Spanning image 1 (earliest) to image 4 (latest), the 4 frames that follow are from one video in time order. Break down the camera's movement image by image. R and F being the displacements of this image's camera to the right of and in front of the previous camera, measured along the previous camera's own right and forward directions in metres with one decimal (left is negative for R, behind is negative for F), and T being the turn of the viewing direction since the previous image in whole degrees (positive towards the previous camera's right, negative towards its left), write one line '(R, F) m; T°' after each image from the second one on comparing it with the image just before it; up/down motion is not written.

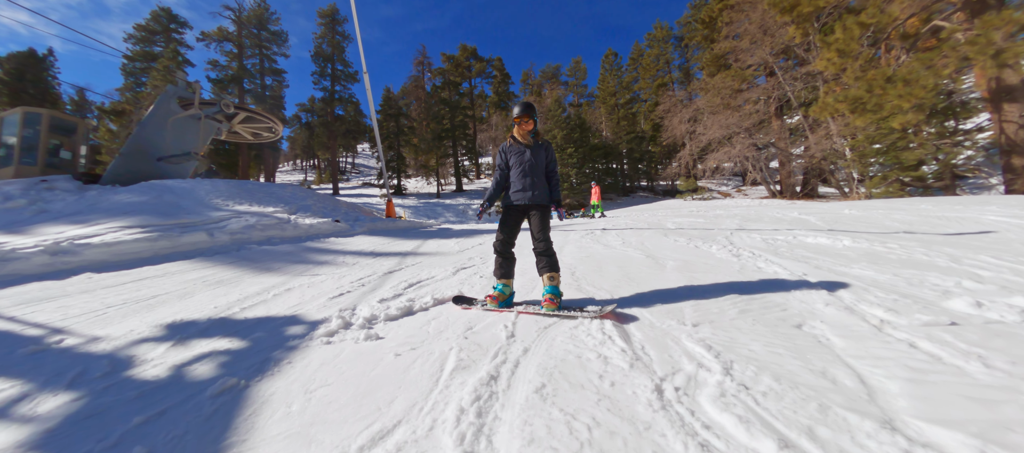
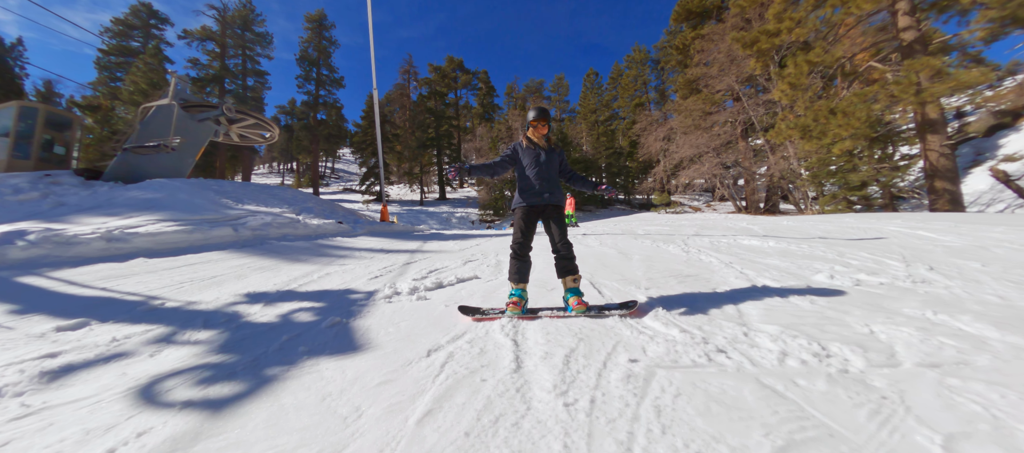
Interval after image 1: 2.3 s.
(-0.3, -0.8) m; +3°
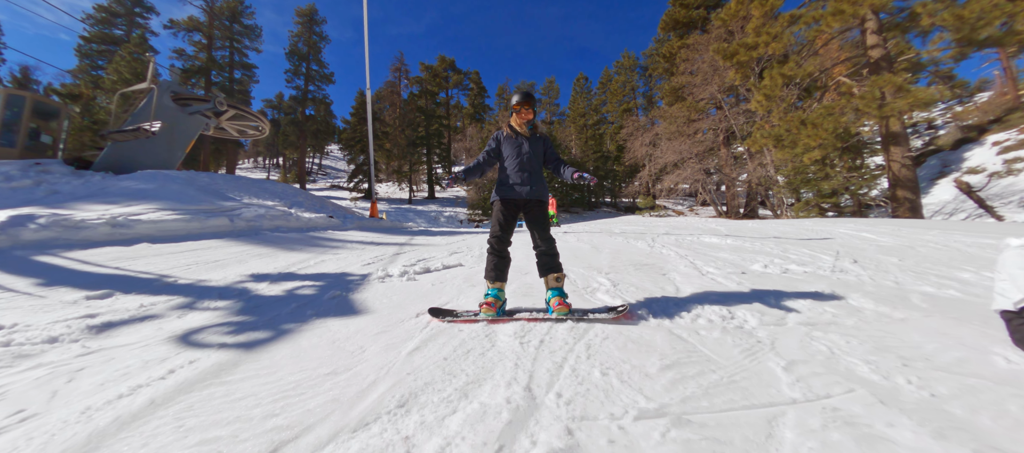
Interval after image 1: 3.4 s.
(+0.1, -0.4) m; +2°
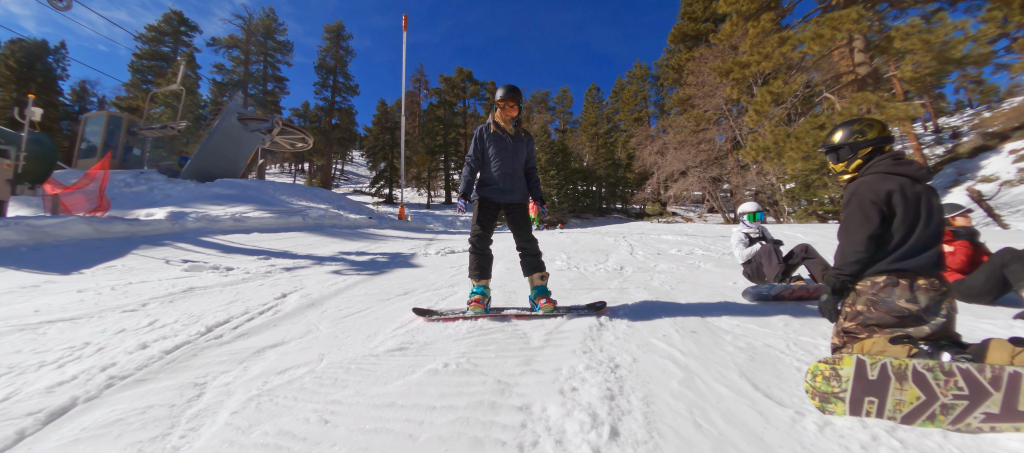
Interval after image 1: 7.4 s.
(+0.3, -1.8) m; -2°
